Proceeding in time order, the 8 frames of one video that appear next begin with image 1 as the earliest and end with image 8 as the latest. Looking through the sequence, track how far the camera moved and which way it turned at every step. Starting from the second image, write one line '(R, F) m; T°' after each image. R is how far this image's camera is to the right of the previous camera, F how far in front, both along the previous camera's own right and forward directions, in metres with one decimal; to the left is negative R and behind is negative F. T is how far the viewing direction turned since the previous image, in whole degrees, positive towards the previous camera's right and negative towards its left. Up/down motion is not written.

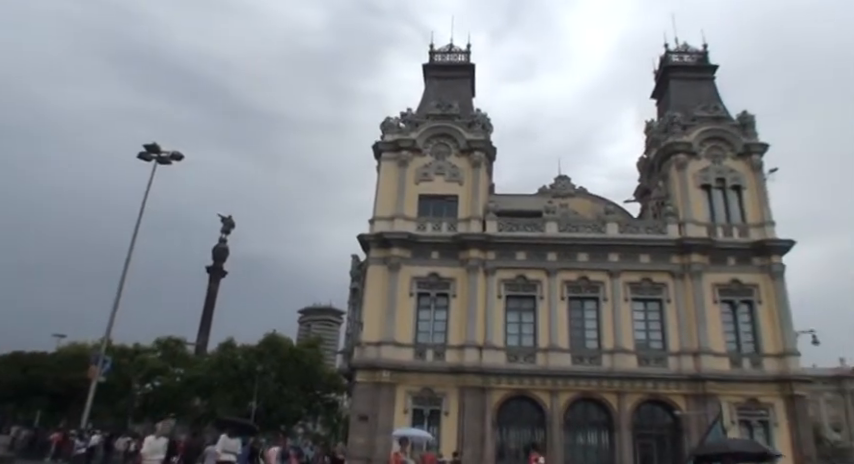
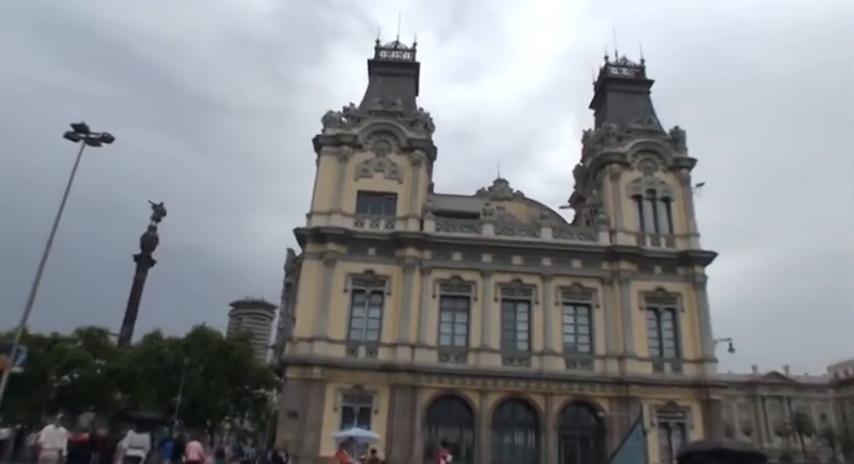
(+0.3, +0.1) m; +5°
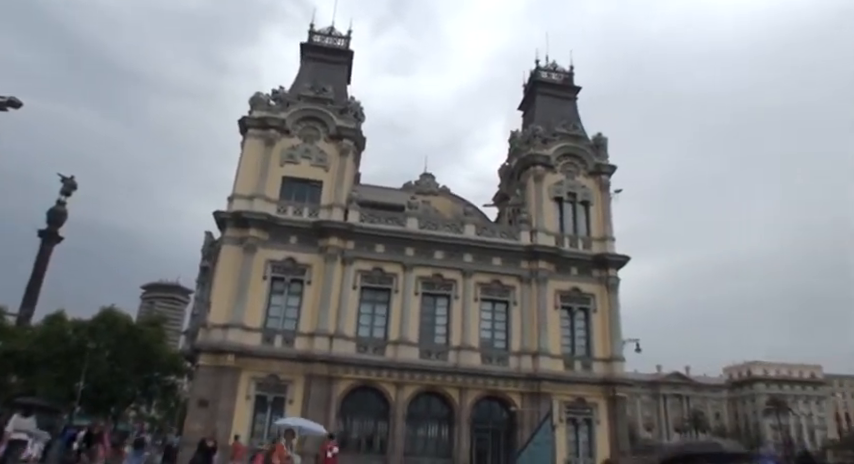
(+0.5, 0.0) m; +6°
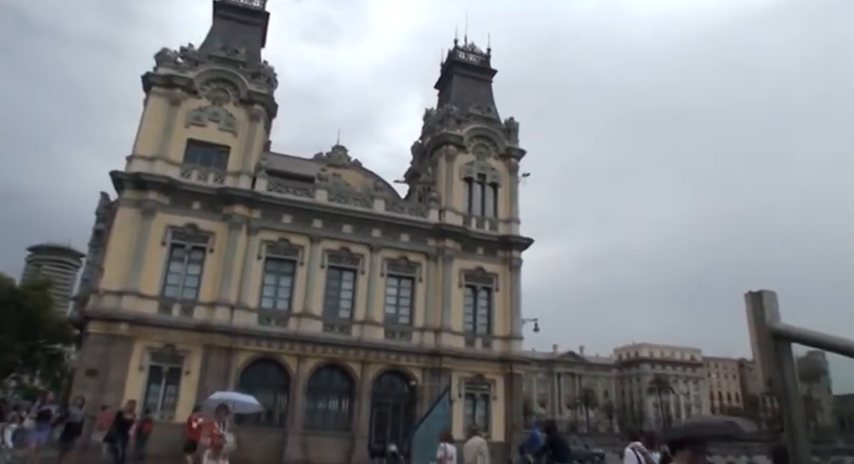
(+0.6, -0.1) m; +7°
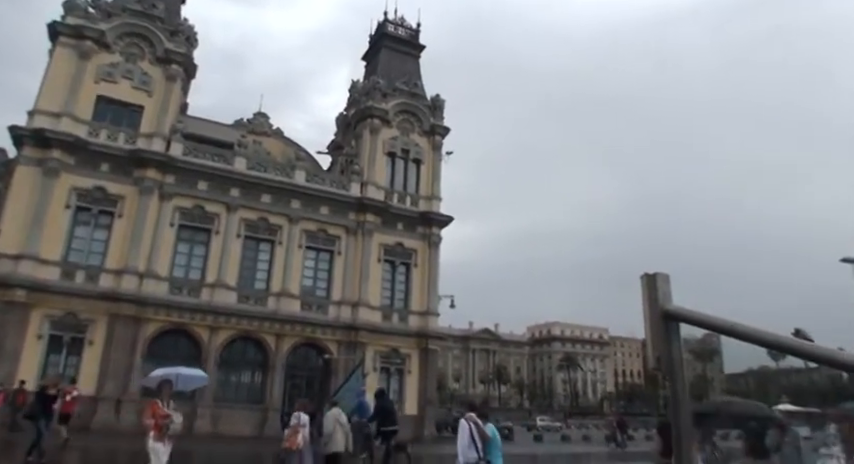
(+0.5, -0.1) m; +6°
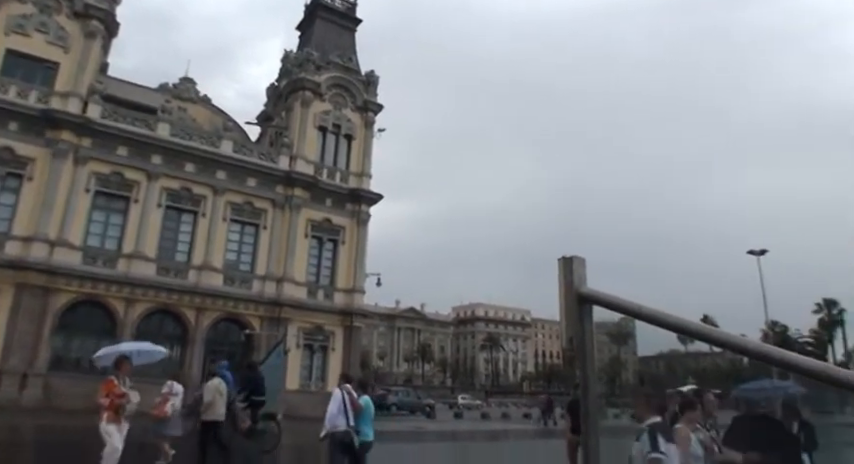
(+0.2, -0.1) m; +7°
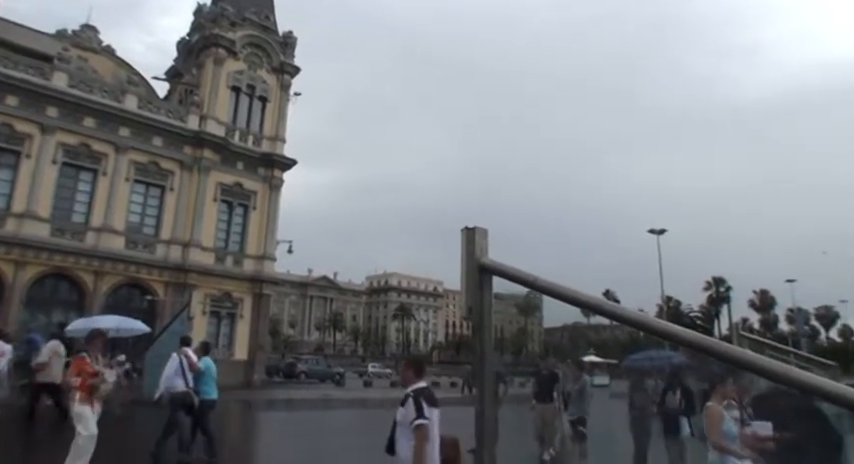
(-0.1, -0.3) m; +9°
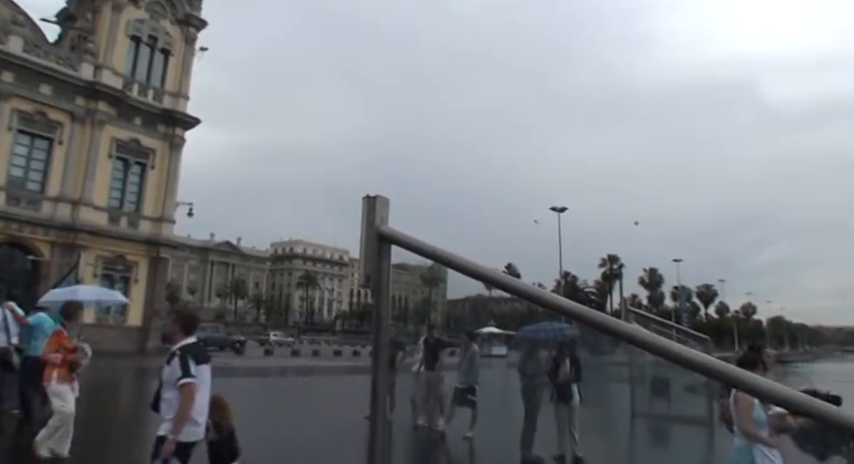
(-0.1, -0.5) m; +9°
